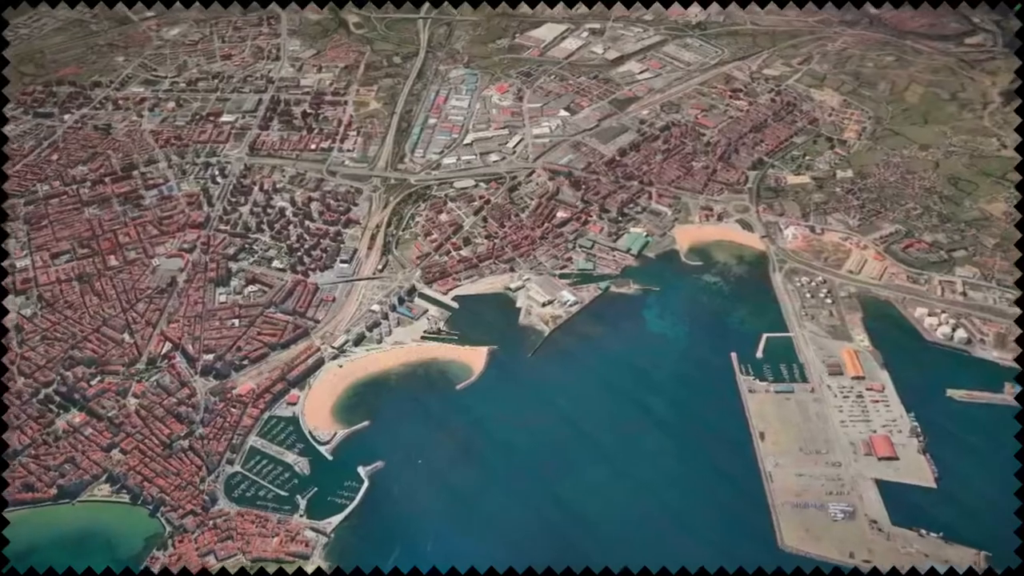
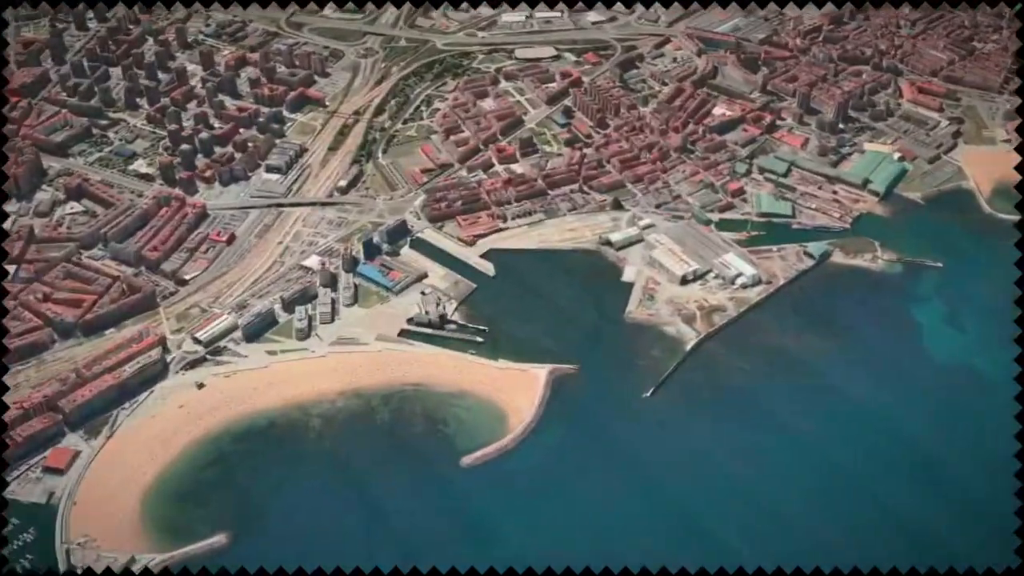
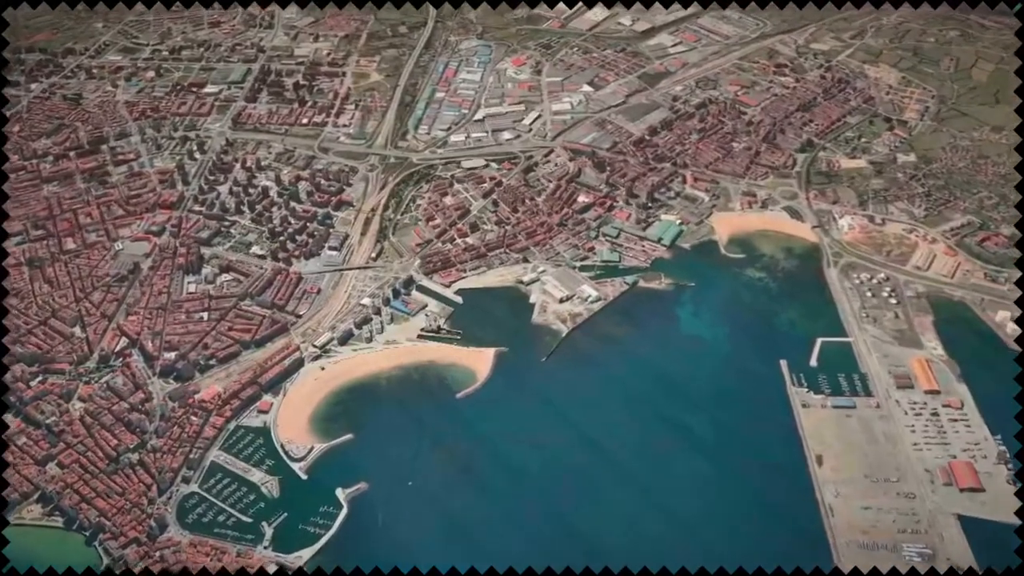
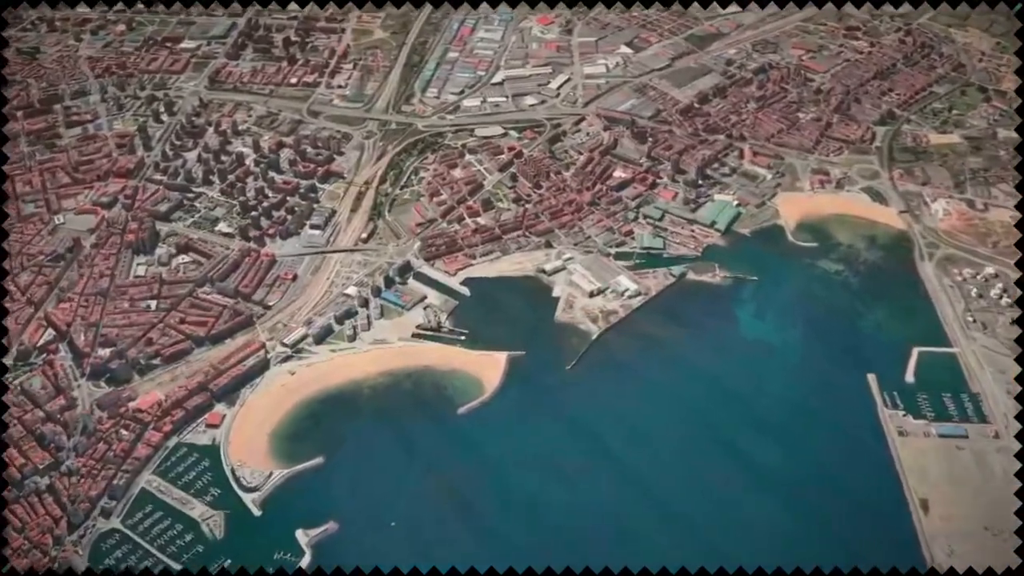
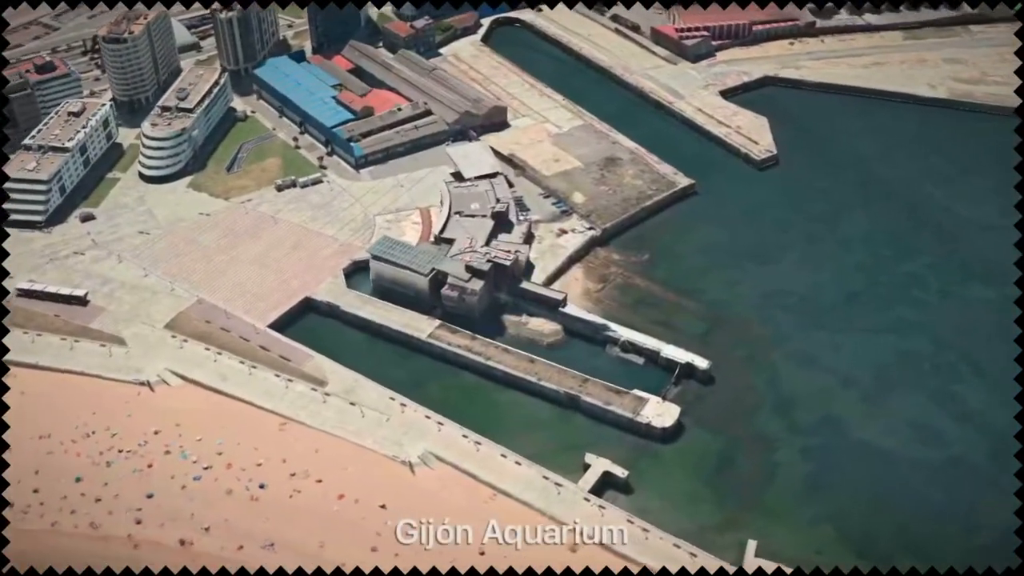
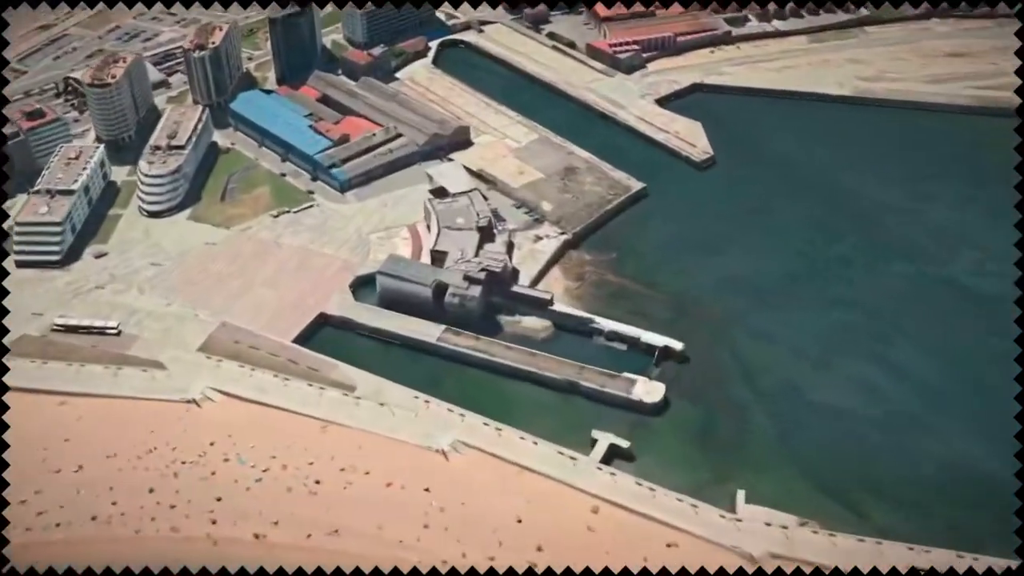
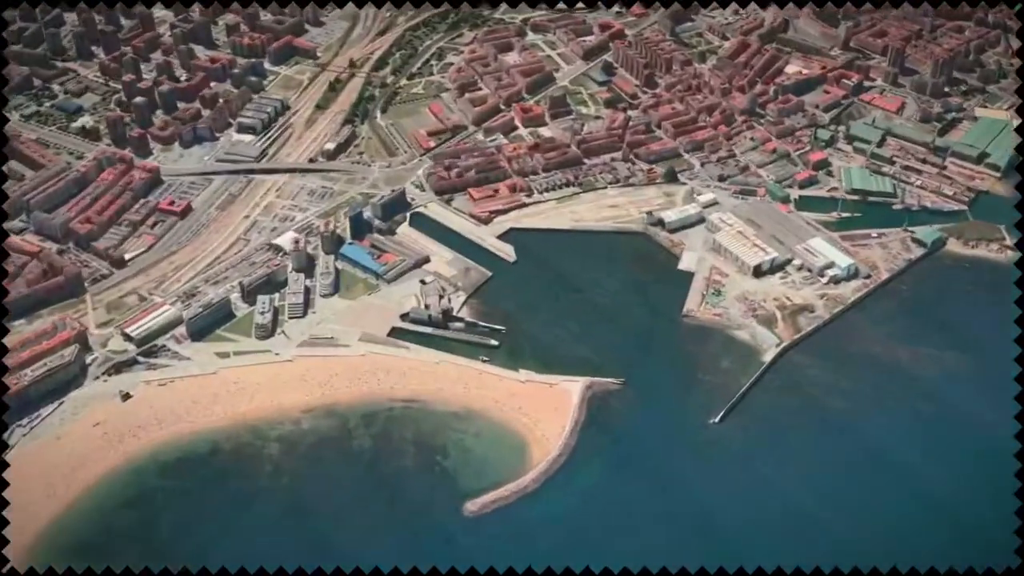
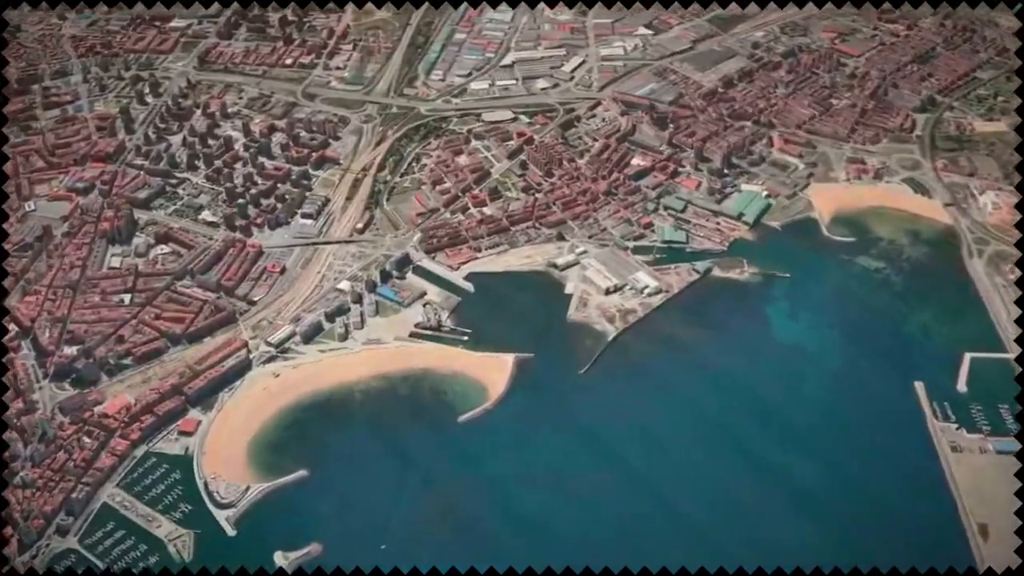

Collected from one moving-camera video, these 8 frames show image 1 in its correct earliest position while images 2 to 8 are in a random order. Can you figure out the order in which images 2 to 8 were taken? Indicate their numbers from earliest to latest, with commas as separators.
3, 4, 8, 2, 7, 6, 5
